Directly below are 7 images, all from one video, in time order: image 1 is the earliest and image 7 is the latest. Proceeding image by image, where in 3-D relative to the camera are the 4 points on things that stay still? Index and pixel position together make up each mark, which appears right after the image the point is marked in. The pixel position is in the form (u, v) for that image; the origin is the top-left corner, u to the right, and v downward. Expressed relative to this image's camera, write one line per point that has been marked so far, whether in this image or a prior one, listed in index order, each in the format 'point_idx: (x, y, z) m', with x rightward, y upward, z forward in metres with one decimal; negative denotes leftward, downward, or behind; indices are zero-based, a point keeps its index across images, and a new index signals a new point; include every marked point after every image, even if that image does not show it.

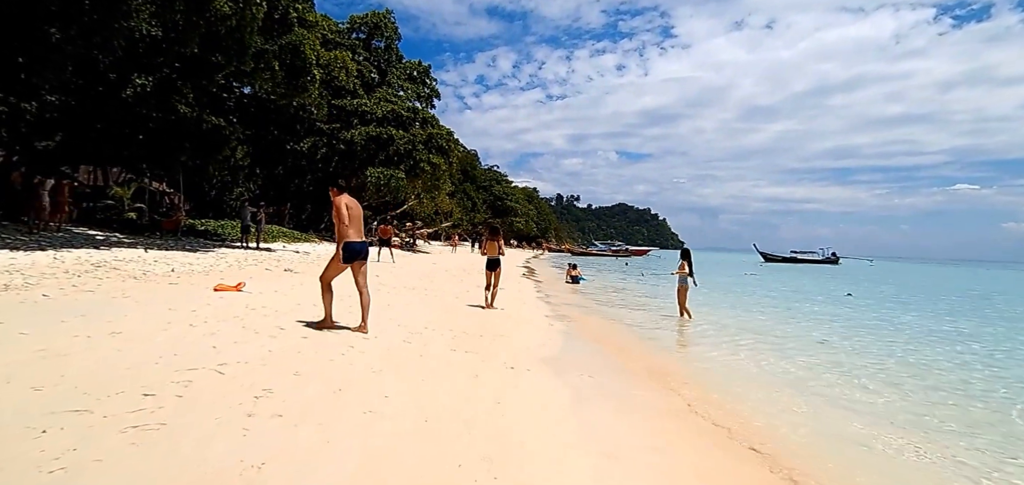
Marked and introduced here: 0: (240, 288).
0: (-4.8, -0.8, +8.4) m
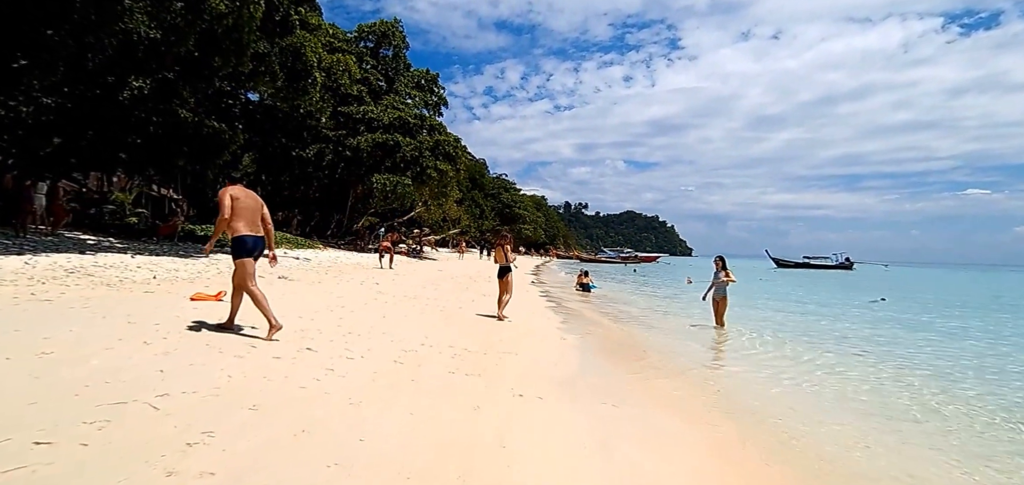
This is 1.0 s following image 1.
0: (-4.7, -0.9, +7.7) m
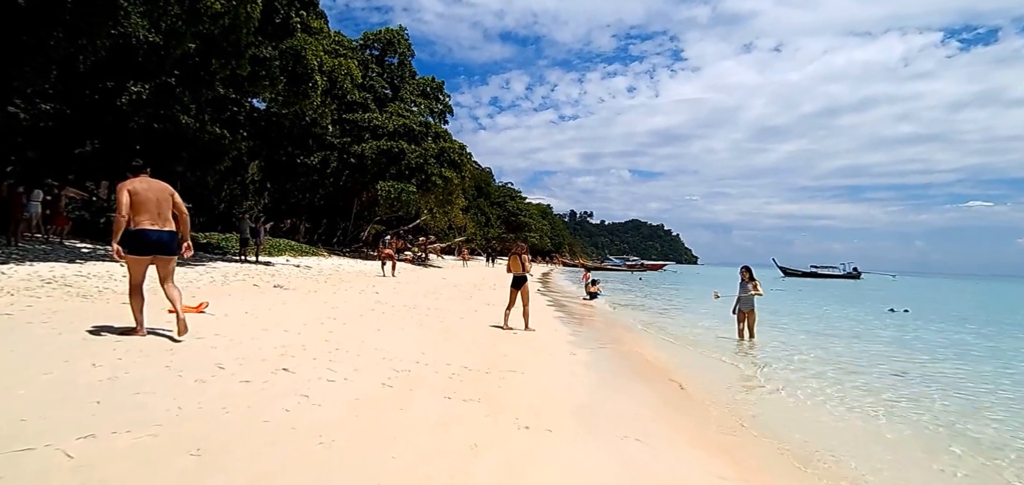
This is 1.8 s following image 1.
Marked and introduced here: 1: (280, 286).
0: (-4.6, -1.0, +7.1) m
1: (-6.0, -1.1, +12.2) m
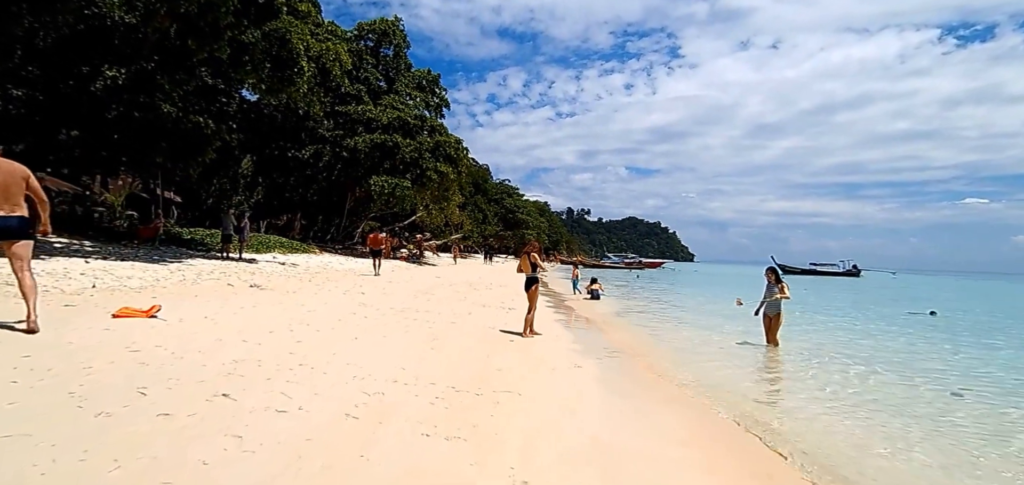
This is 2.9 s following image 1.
0: (-4.7, -0.9, +6.2) m
1: (-6.1, -1.0, +11.3) m
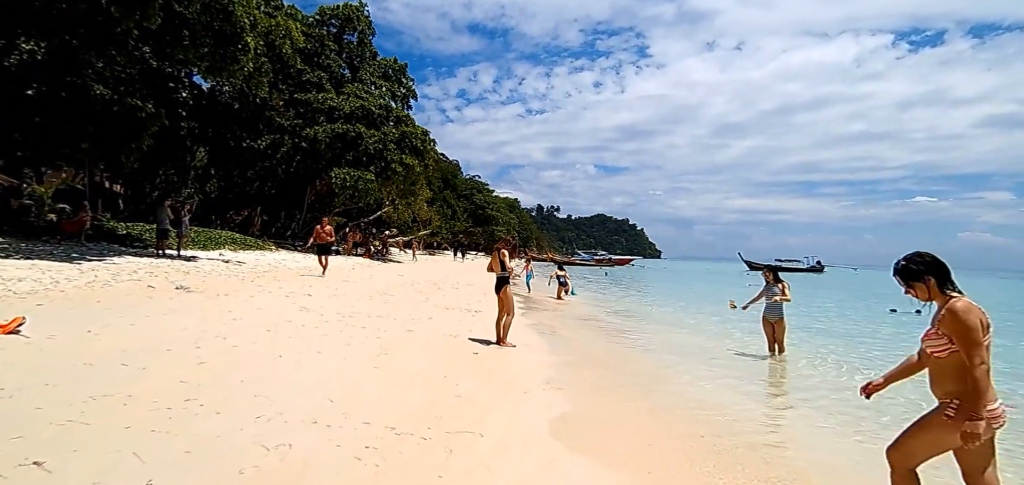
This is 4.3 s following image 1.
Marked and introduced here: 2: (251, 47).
0: (-5.1, -0.9, +4.8) m
1: (-6.8, -0.9, +9.9) m
2: (-9.2, +6.8, +16.7) m
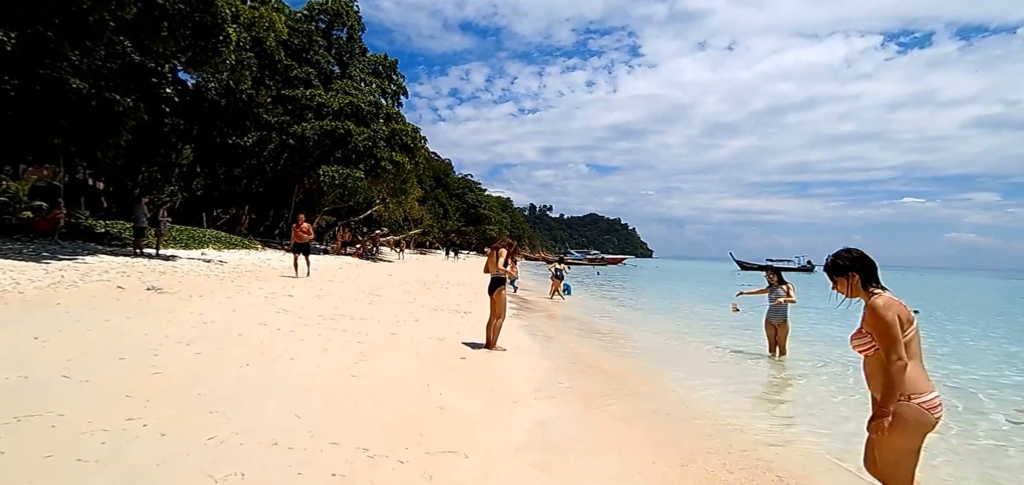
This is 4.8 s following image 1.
0: (-5.2, -0.8, +4.4) m
1: (-6.9, -0.9, +9.4) m
2: (-9.5, +6.9, +16.2) m
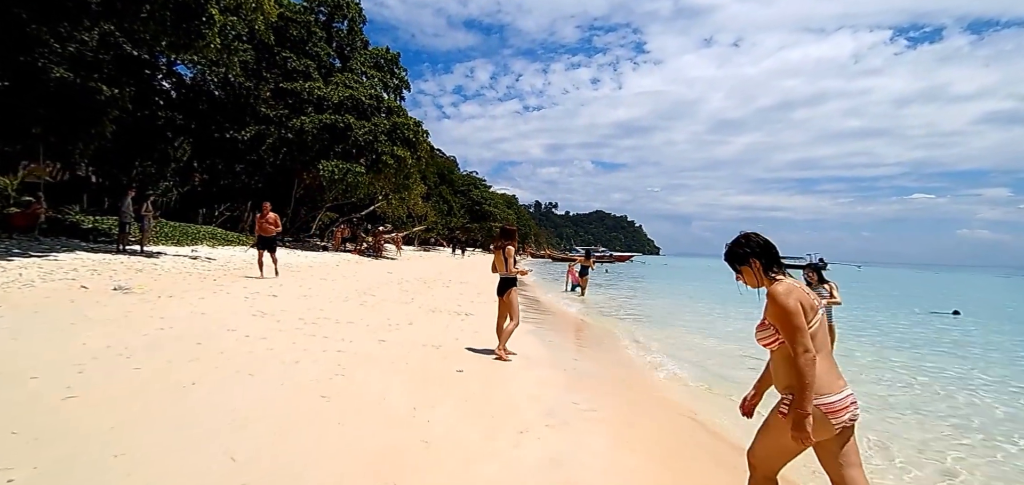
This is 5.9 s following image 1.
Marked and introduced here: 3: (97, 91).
0: (-5.1, -0.8, +3.5) m
1: (-6.9, -0.8, +8.5) m
2: (-9.3, +7.0, +15.3) m
3: (-14.0, +5.1, +16.2) m
